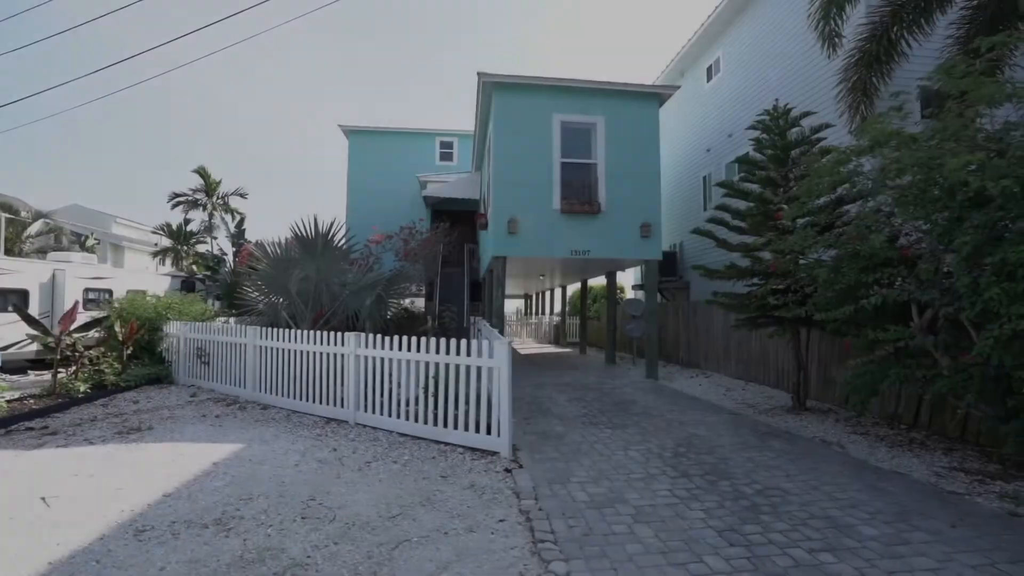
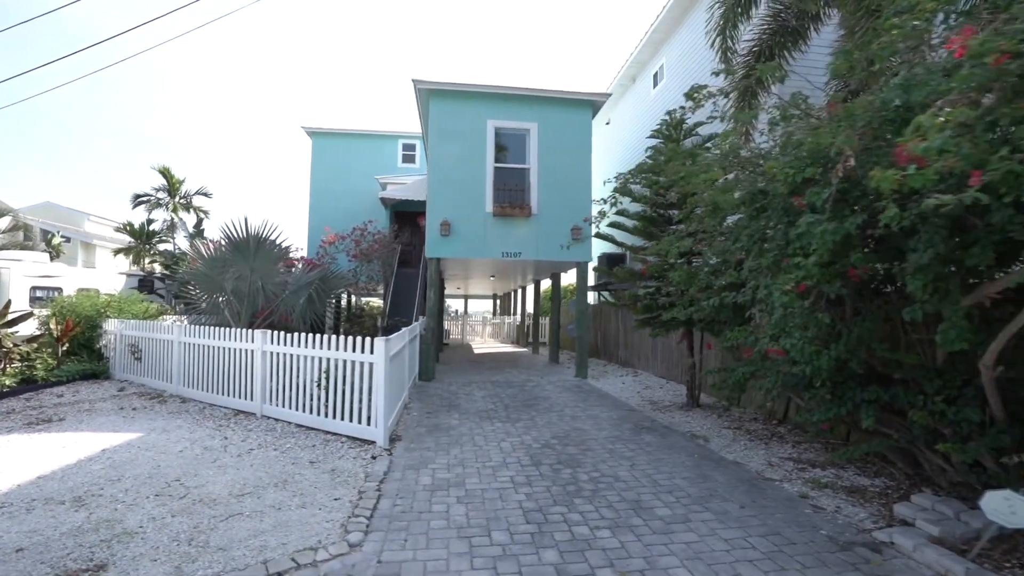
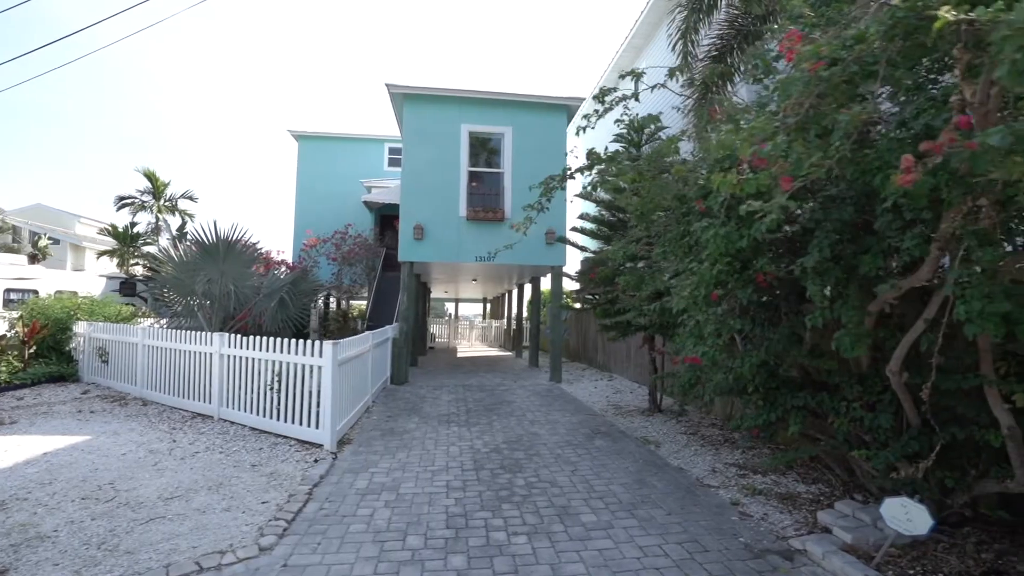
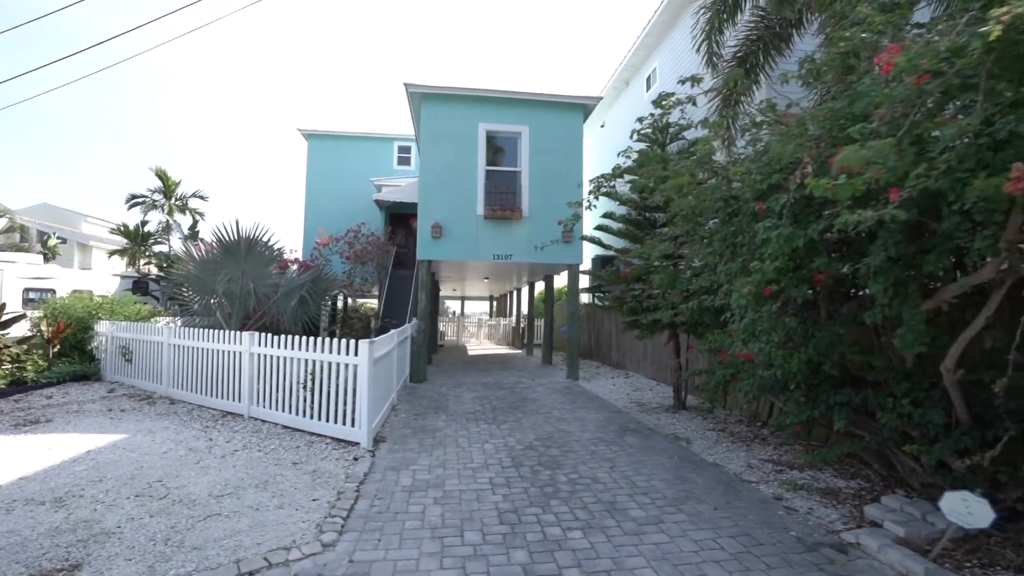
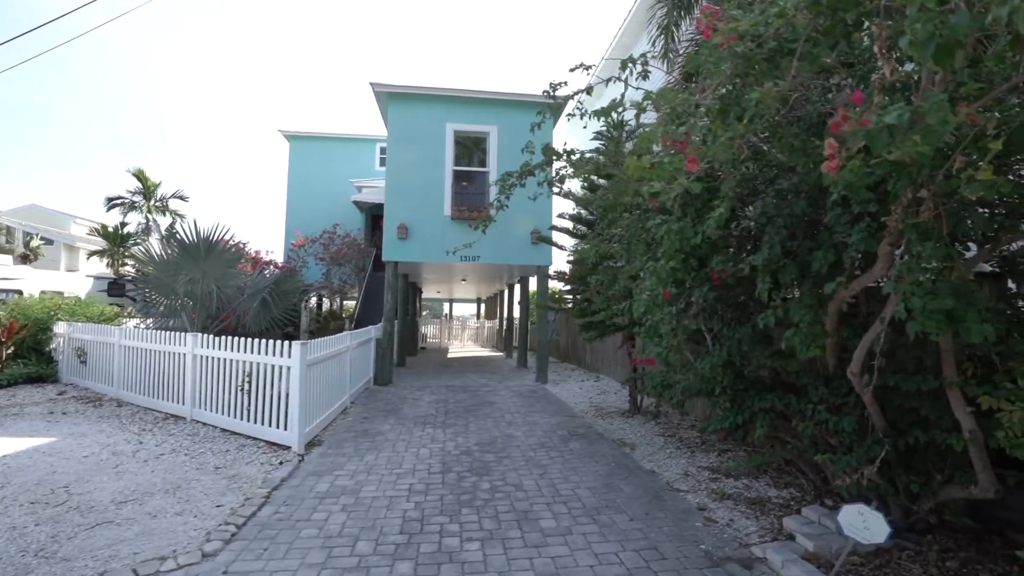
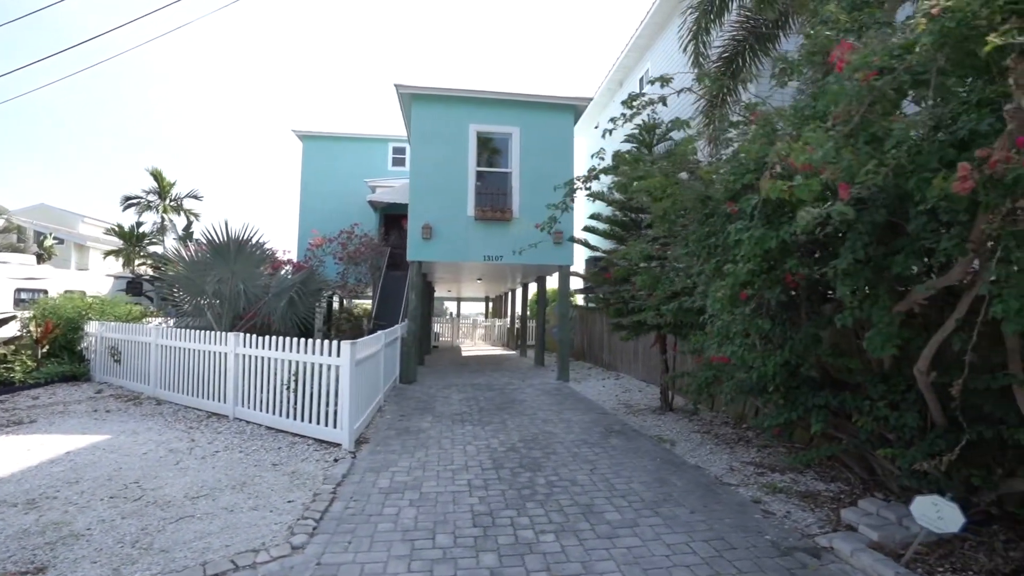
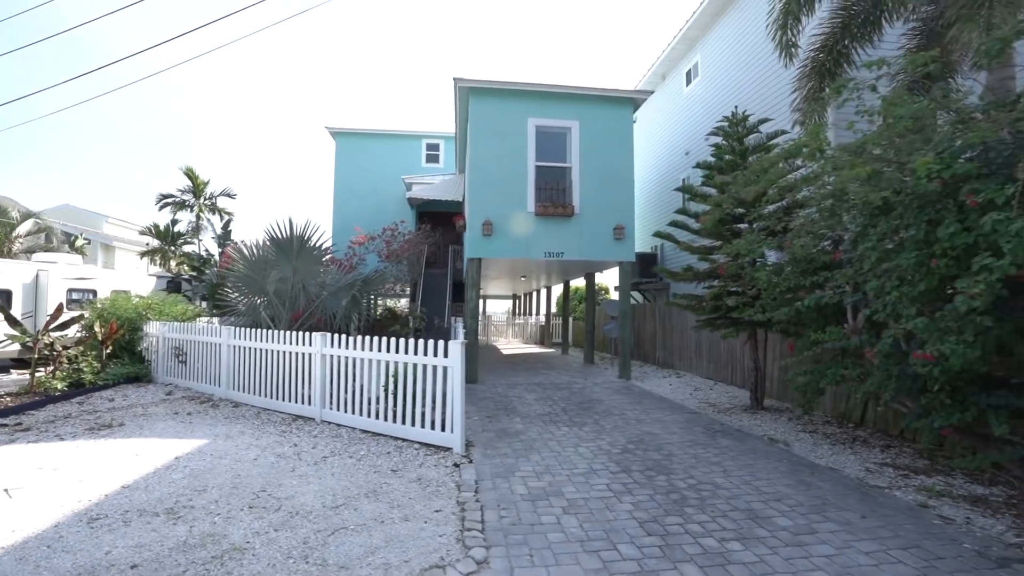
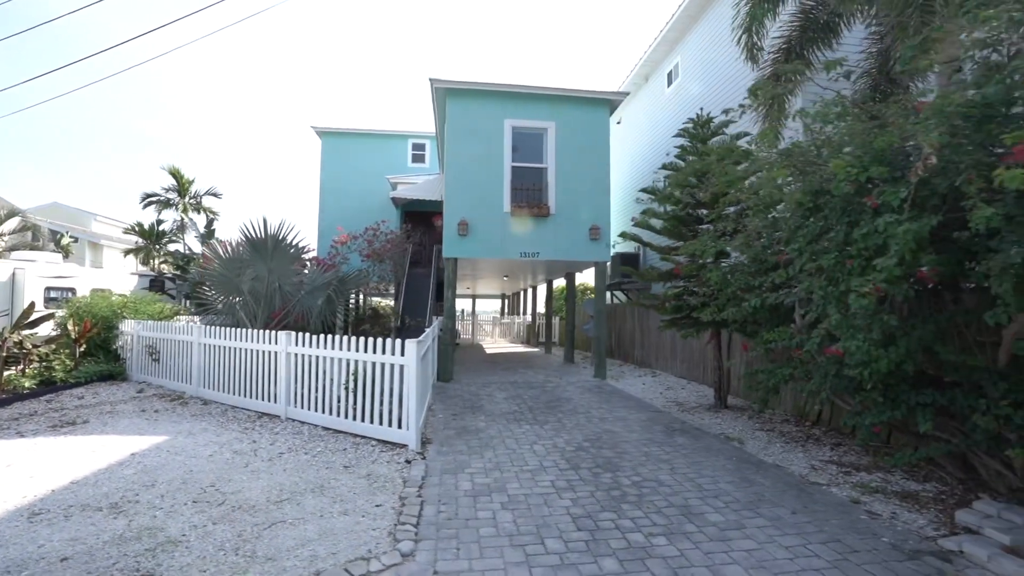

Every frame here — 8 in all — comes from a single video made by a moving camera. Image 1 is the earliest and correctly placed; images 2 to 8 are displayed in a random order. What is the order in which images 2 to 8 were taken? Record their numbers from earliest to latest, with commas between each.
7, 8, 2, 4, 6, 3, 5
